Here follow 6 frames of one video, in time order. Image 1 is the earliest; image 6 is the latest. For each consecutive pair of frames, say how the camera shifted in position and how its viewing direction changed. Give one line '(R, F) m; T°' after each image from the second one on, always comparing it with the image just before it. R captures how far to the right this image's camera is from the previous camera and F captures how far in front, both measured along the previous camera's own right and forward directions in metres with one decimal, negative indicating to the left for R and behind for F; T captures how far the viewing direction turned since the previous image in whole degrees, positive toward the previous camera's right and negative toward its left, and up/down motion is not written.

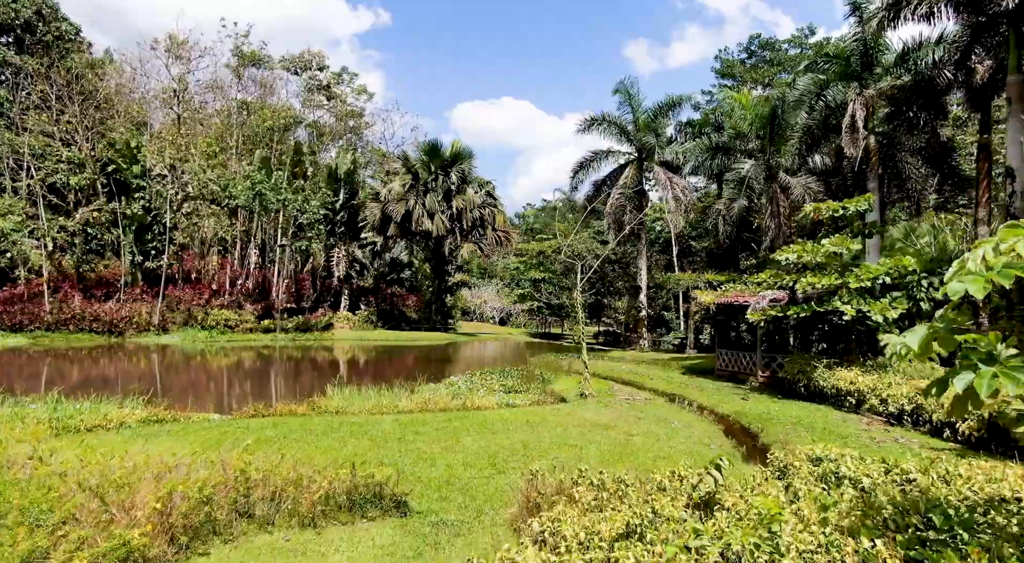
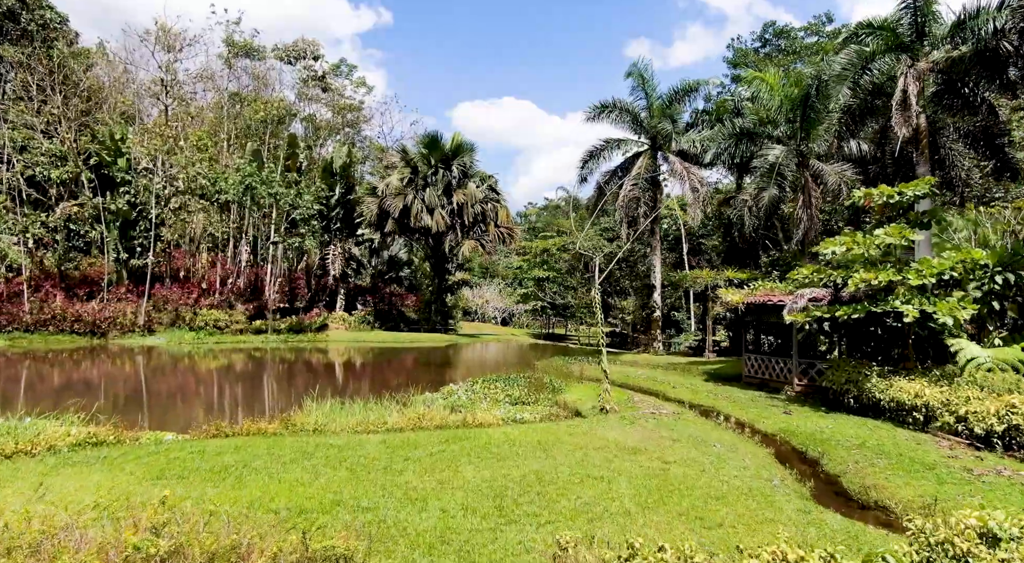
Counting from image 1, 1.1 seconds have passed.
(-0.1, +1.5) m; 0°
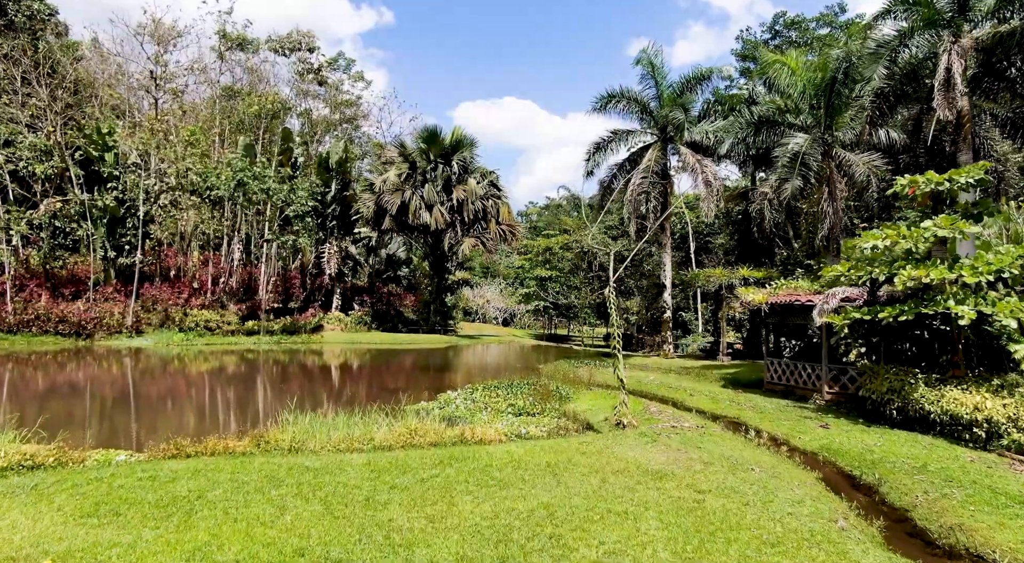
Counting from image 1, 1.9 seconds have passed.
(0.0, +1.1) m; 0°
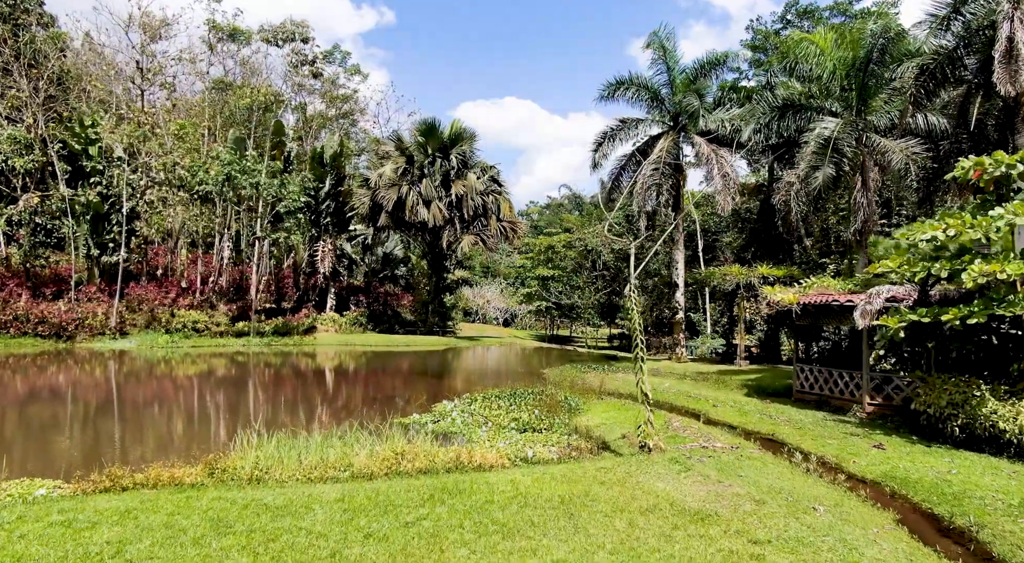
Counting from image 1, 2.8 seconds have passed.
(0.0, +1.2) m; 0°
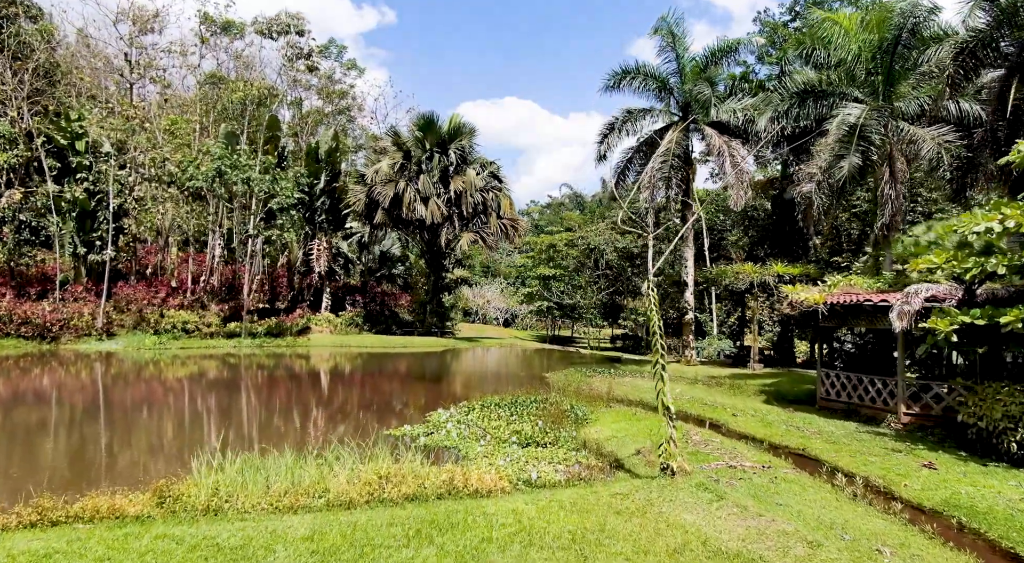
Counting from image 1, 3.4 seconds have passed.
(0.0, +0.9) m; 0°
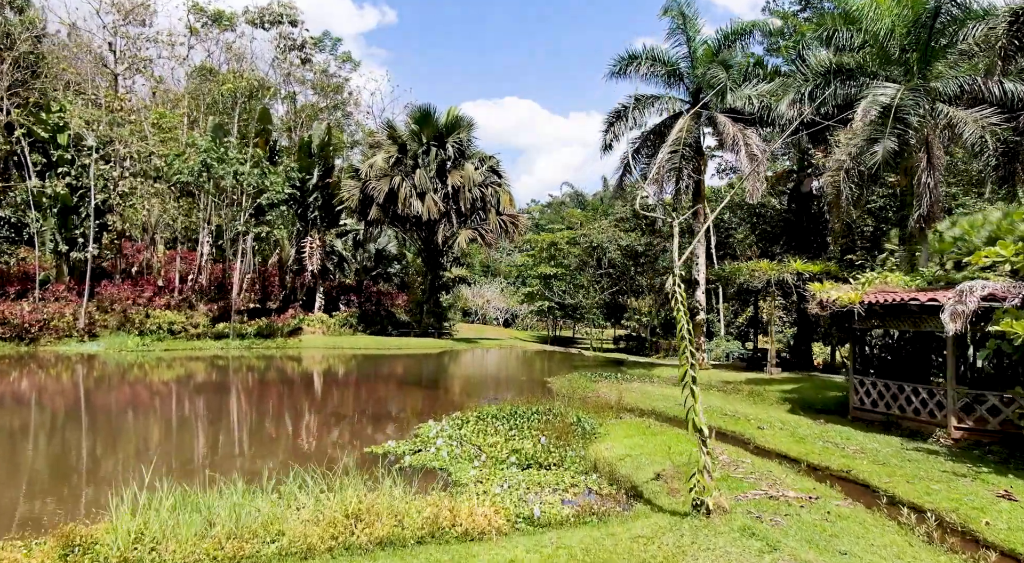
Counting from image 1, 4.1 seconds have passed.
(0.0, +1.1) m; 0°
